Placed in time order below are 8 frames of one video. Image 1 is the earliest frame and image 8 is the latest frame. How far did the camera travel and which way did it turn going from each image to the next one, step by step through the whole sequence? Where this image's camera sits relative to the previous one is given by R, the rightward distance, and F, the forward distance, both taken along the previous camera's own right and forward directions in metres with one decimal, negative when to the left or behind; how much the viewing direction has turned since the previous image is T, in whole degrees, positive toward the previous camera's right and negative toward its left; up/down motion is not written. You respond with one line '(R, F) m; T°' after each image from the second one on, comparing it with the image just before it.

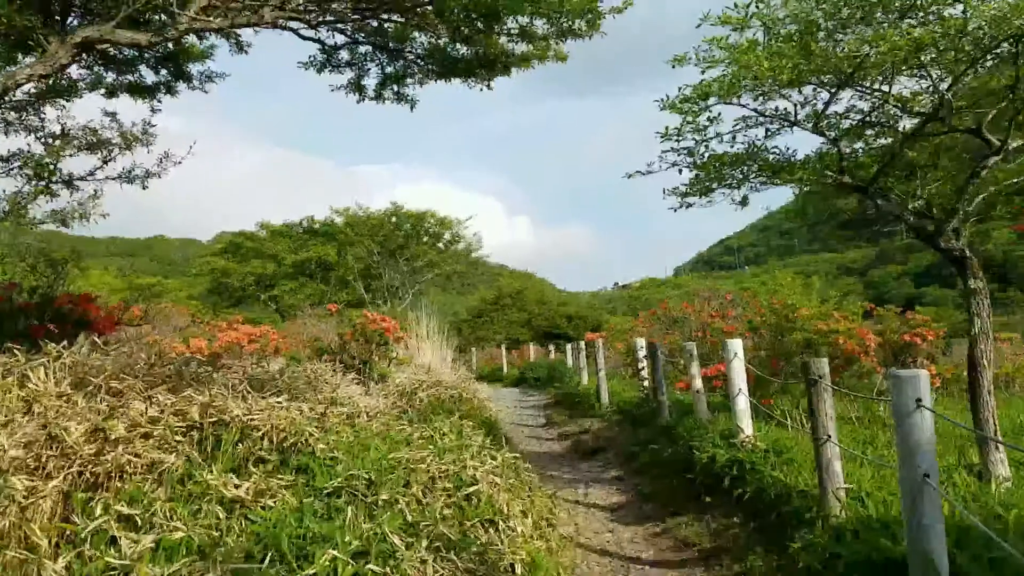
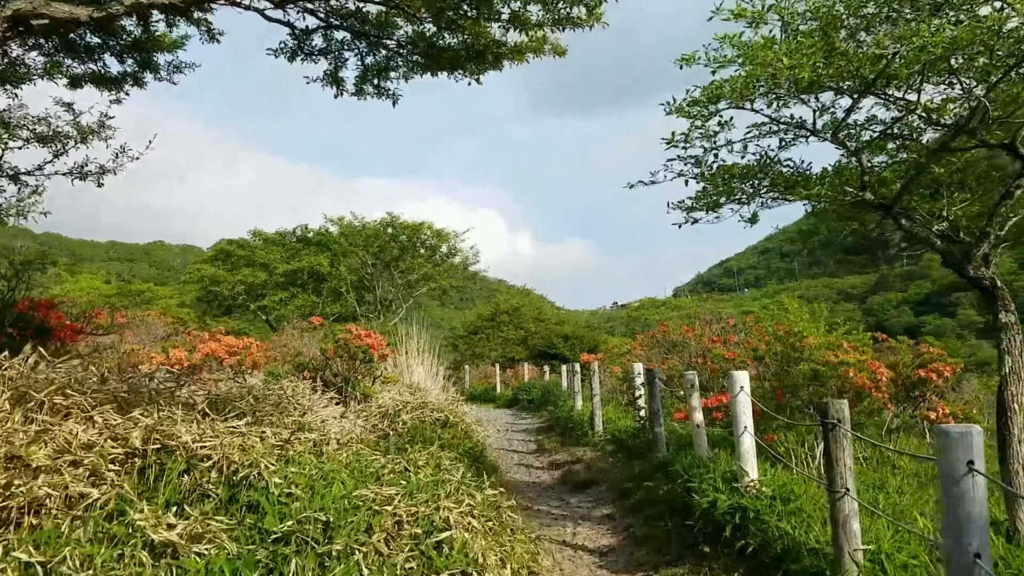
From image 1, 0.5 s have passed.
(+0.1, +0.4) m; 0°
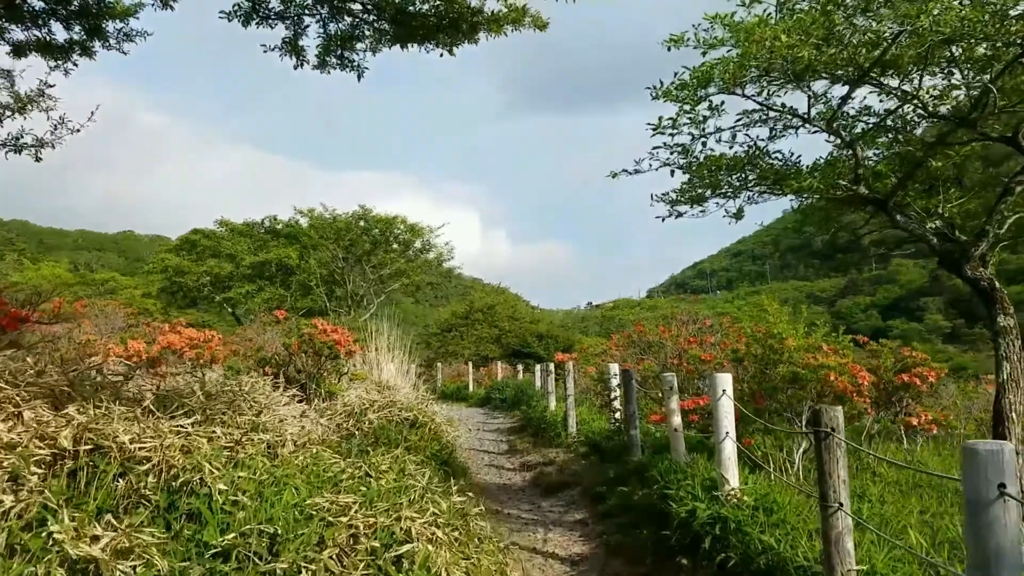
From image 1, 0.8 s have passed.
(0.0, +0.3) m; +2°
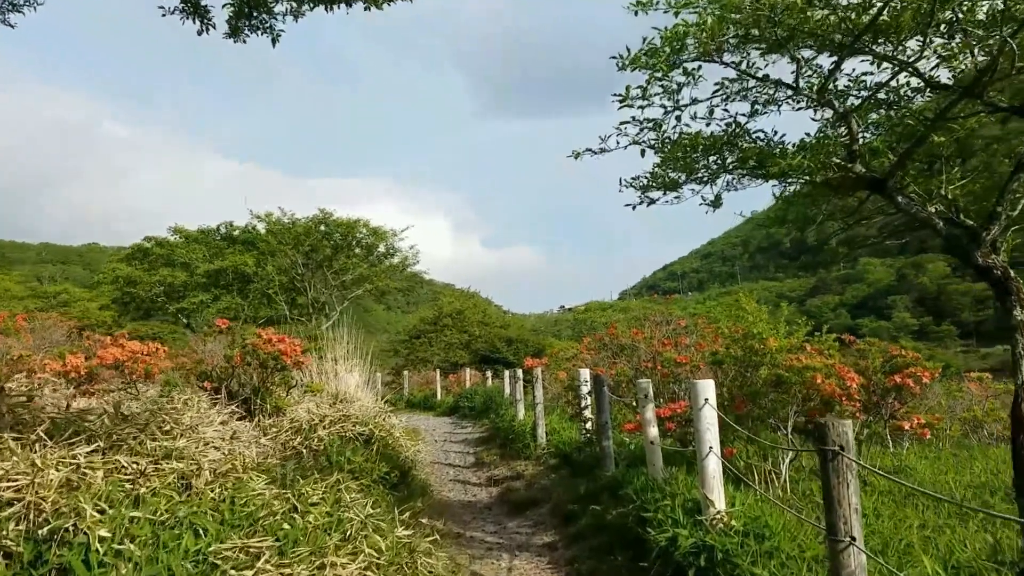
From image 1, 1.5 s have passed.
(+0.1, +0.6) m; +2°
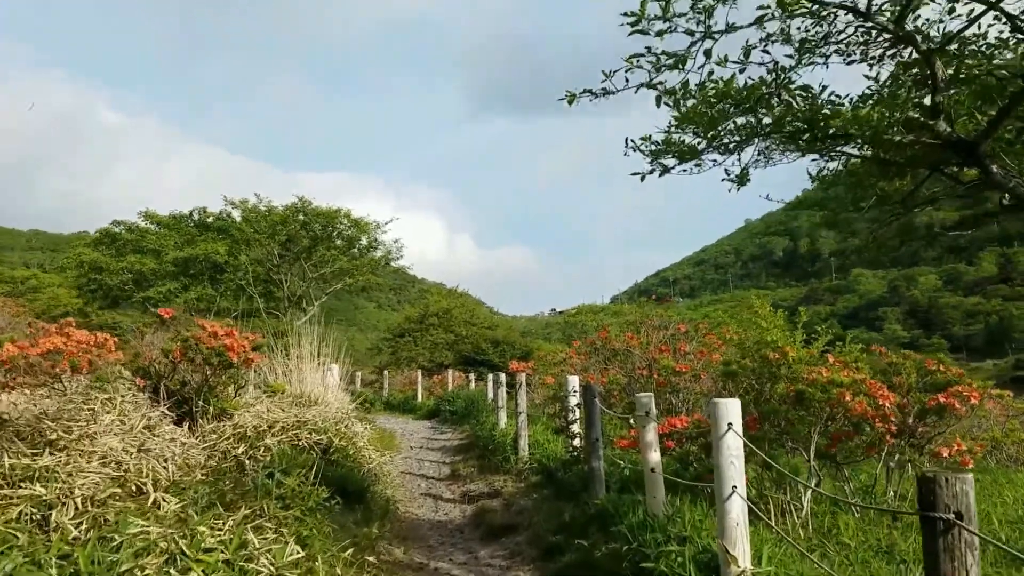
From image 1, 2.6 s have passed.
(+0.1, +0.9) m; +1°
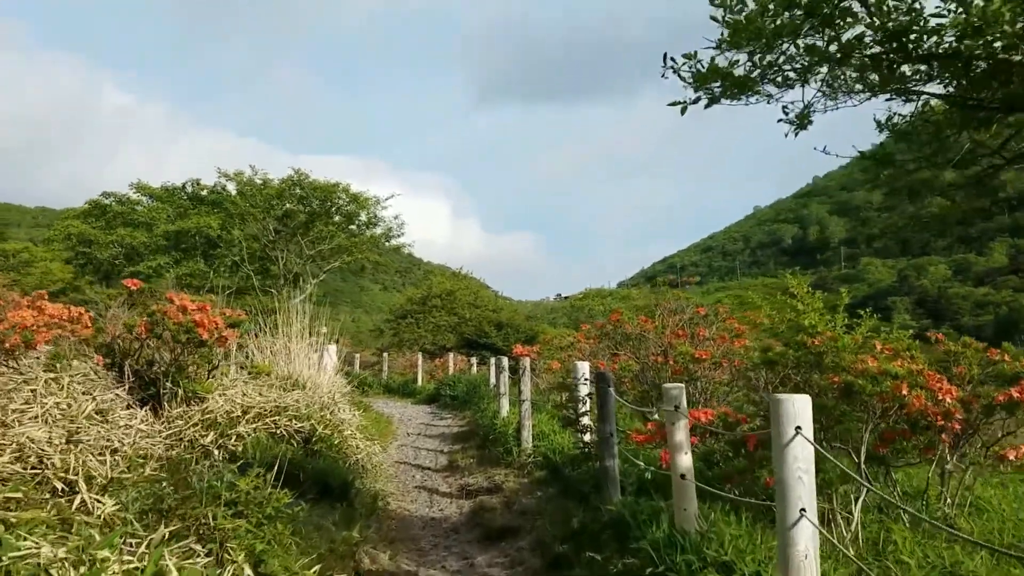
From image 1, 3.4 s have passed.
(0.0, +0.7) m; 0°
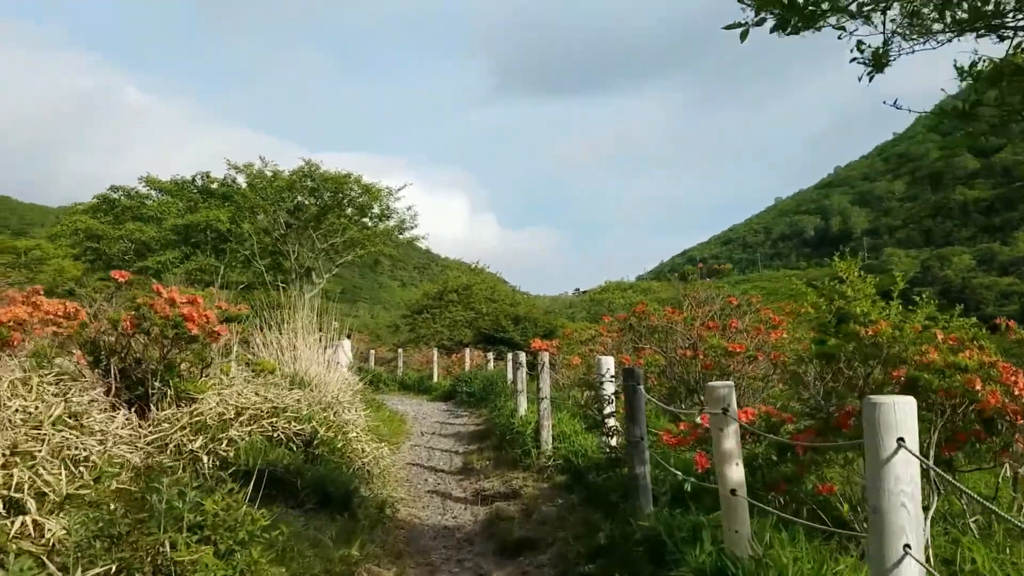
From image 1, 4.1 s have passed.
(0.0, +0.5) m; -1°
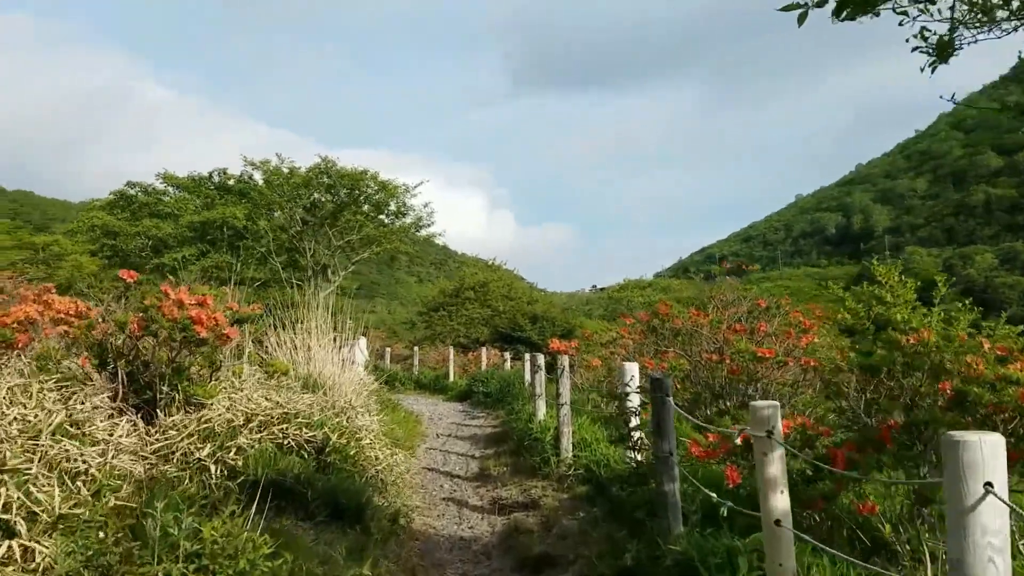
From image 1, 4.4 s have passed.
(0.0, +0.2) m; -1°
